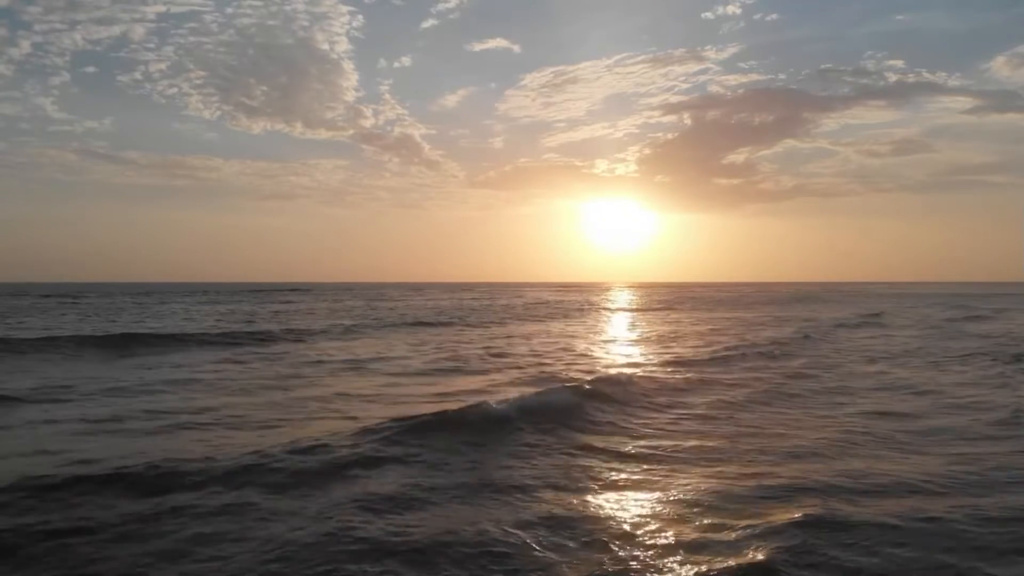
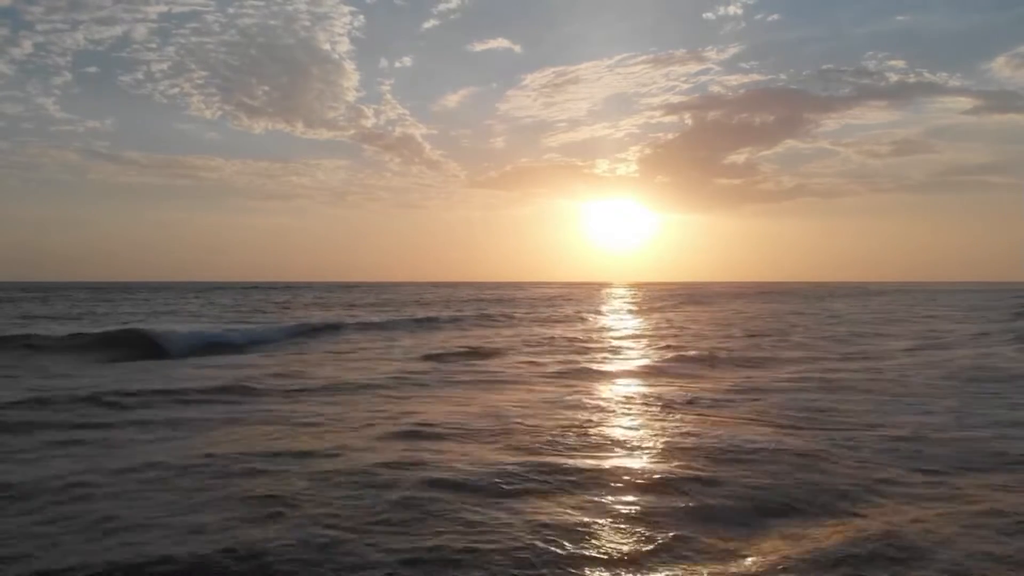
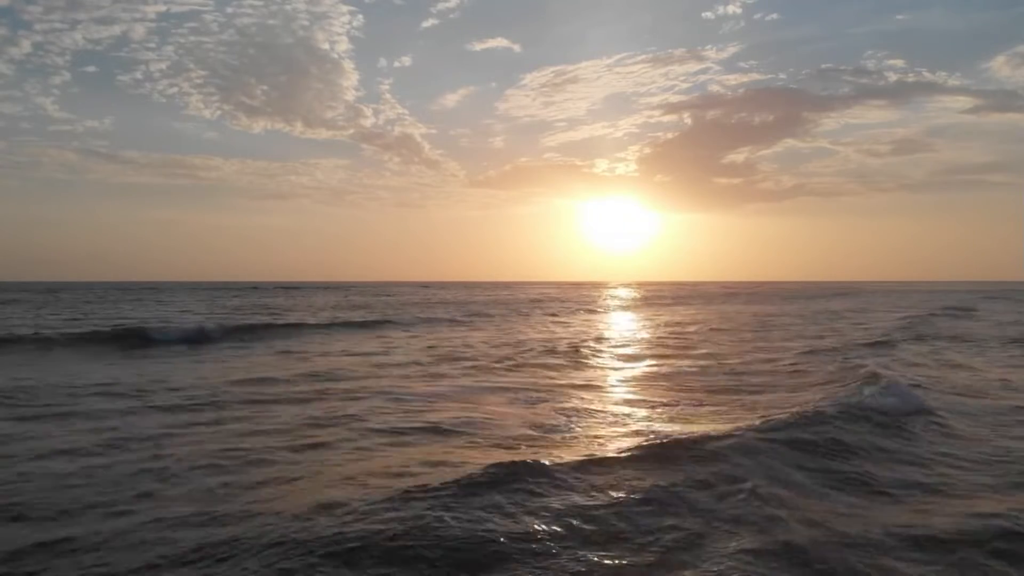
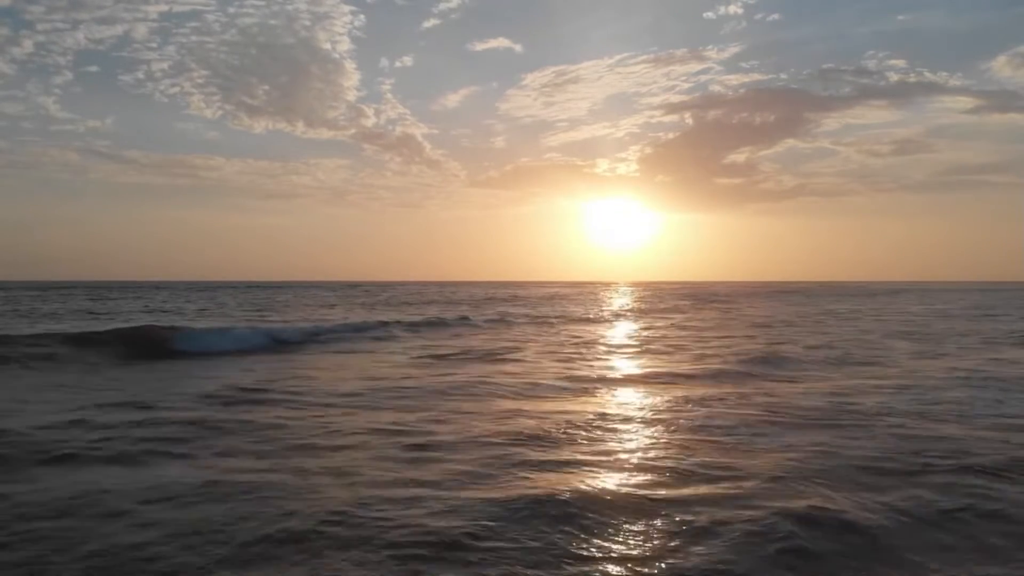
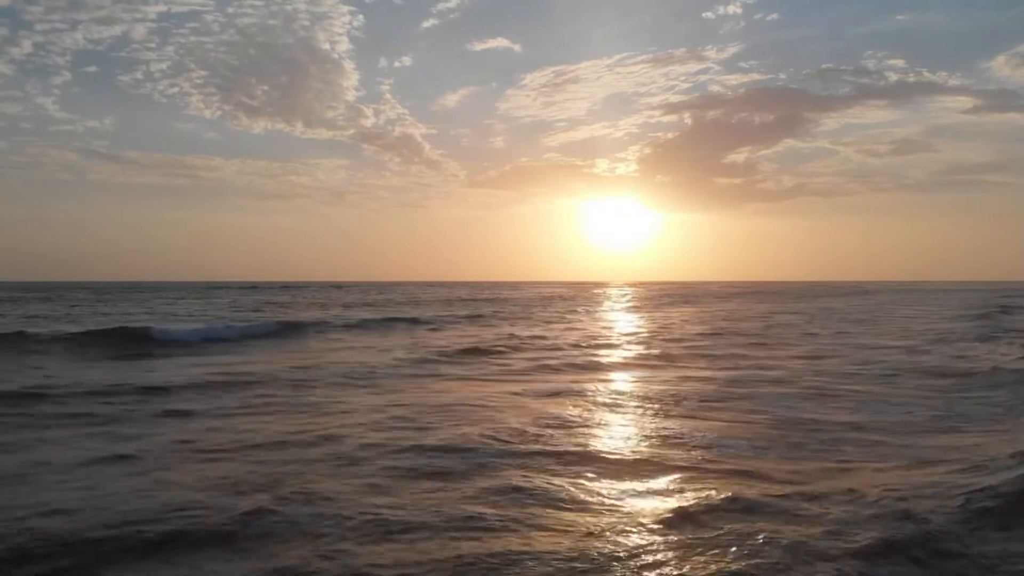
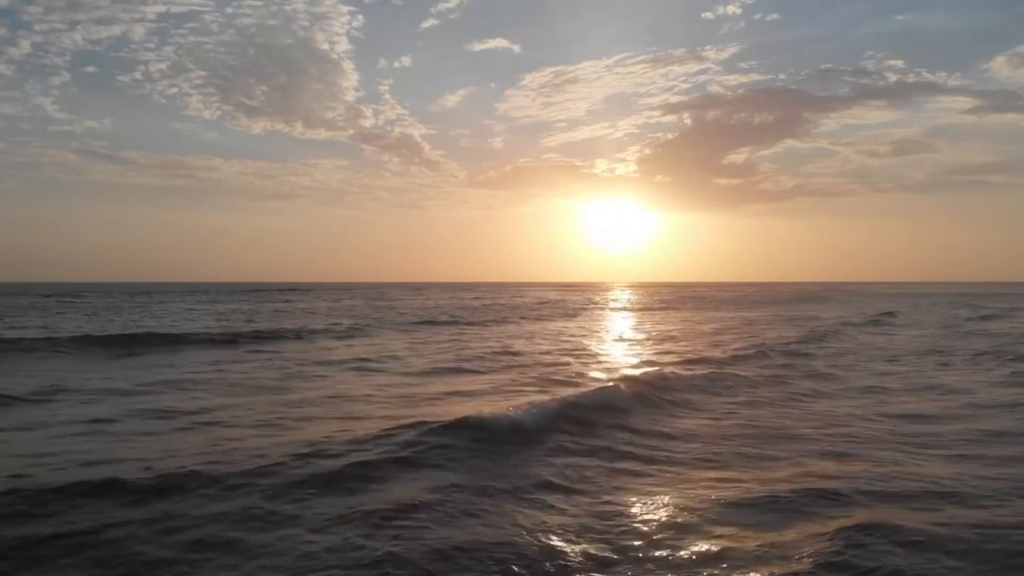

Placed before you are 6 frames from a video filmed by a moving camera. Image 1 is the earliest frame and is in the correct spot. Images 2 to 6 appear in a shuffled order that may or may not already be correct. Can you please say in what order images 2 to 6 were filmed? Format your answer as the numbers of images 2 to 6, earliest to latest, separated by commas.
6, 3, 5, 2, 4
